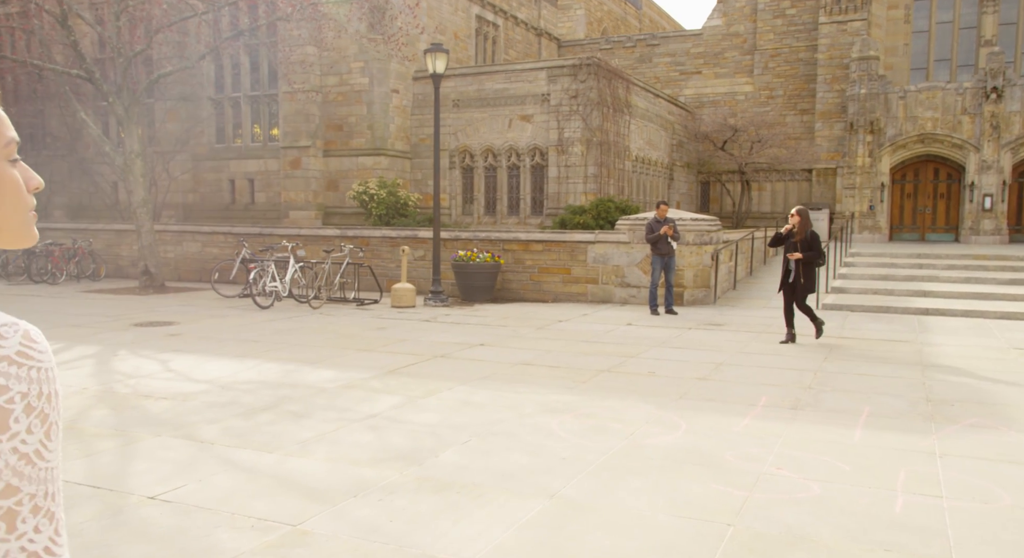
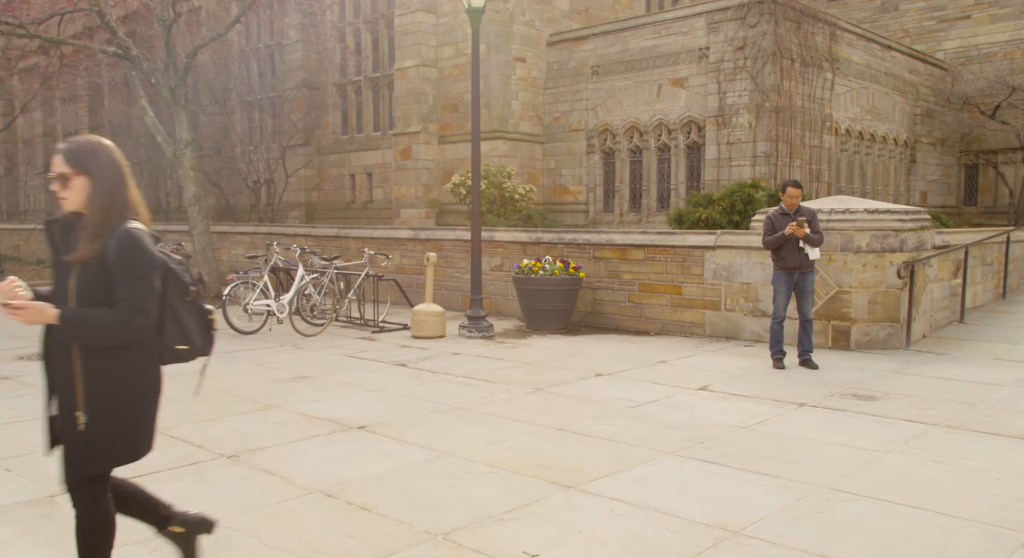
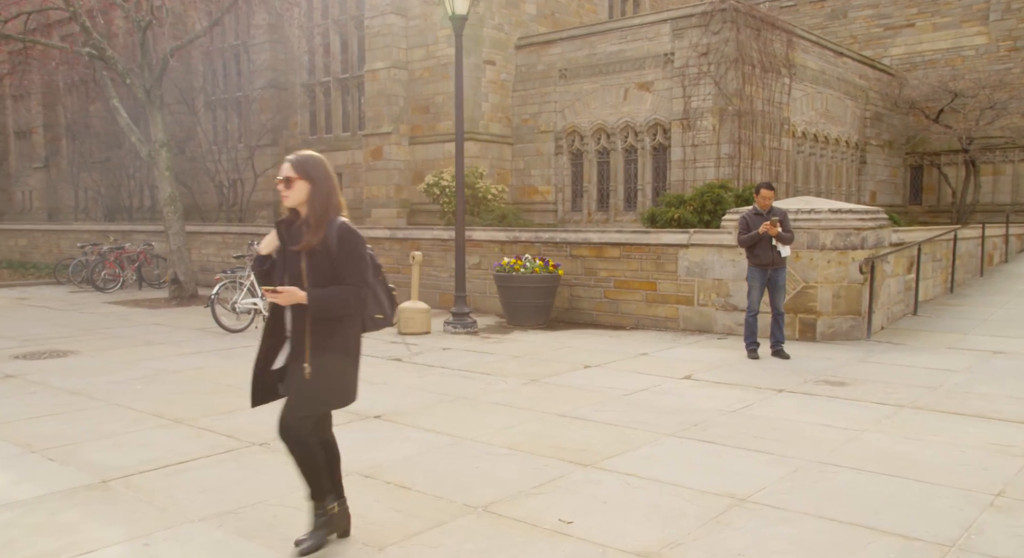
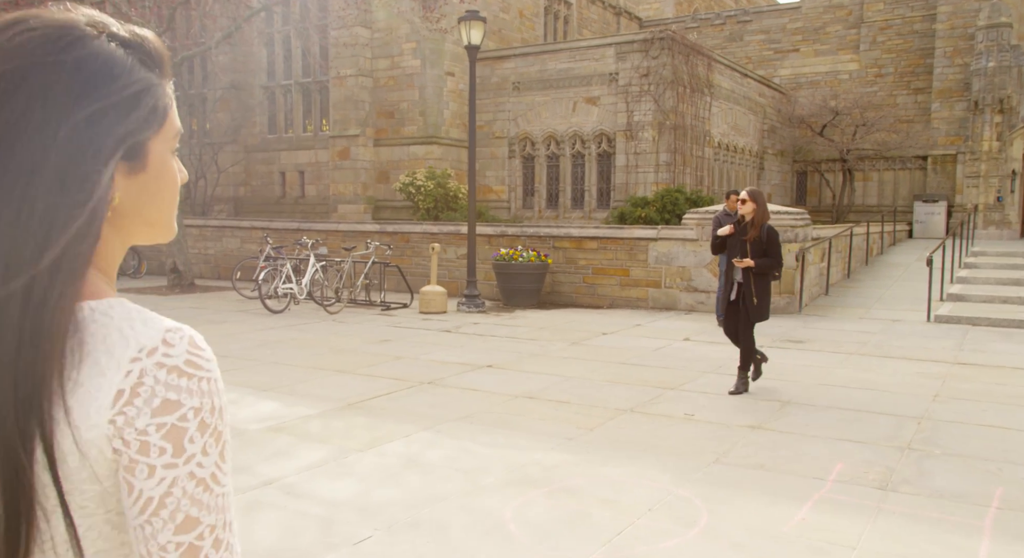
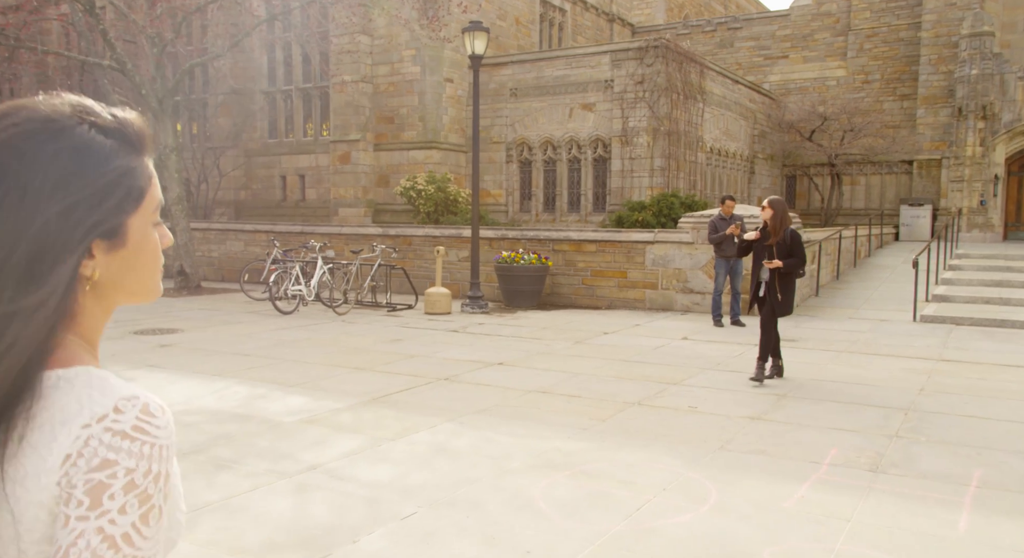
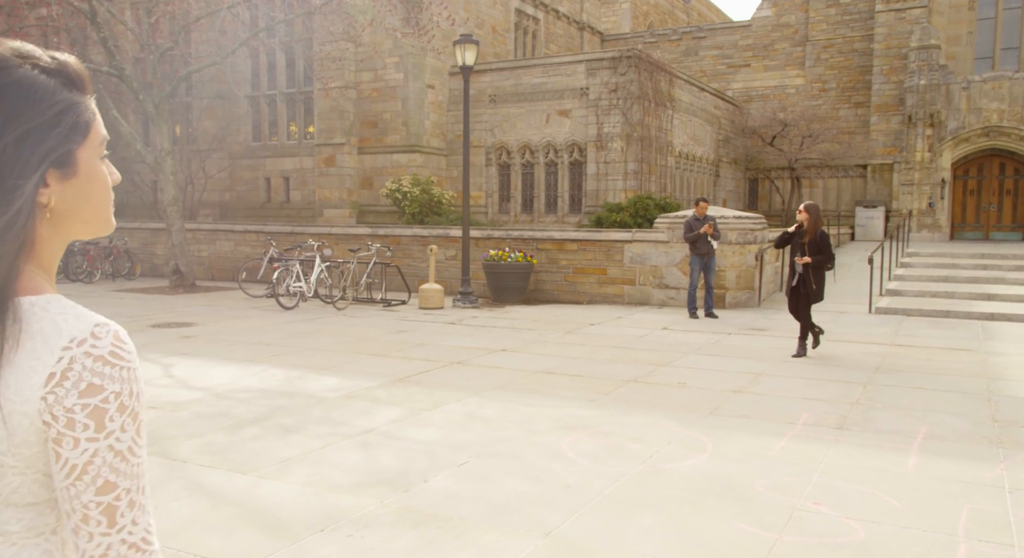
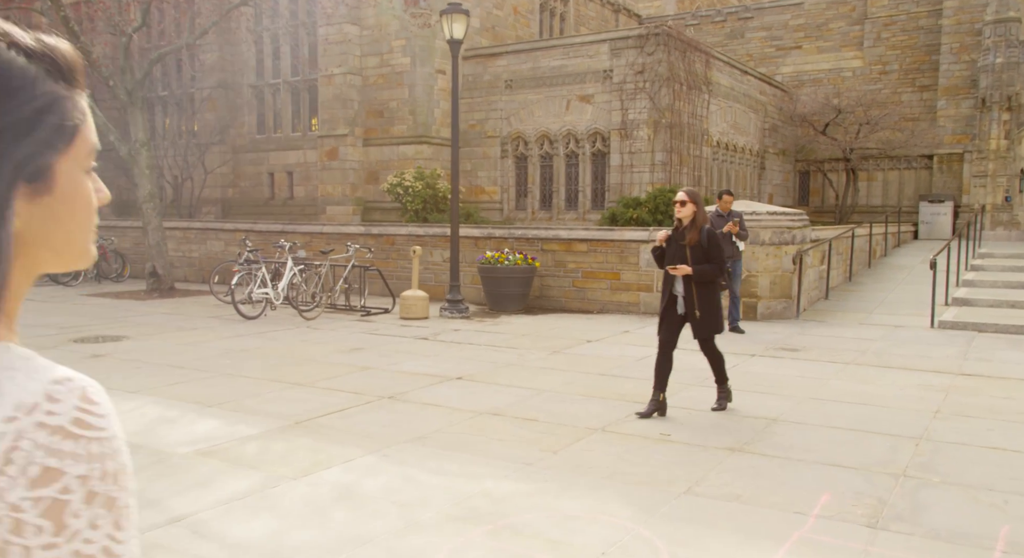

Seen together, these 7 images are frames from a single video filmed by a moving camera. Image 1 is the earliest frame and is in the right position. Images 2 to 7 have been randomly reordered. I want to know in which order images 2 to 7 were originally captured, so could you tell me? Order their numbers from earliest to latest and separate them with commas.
6, 5, 4, 7, 3, 2
